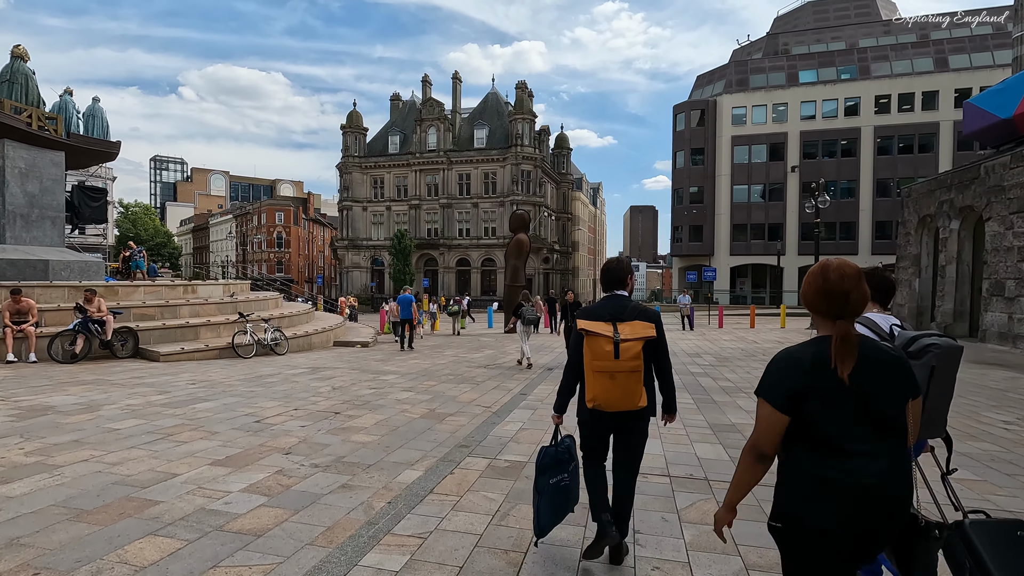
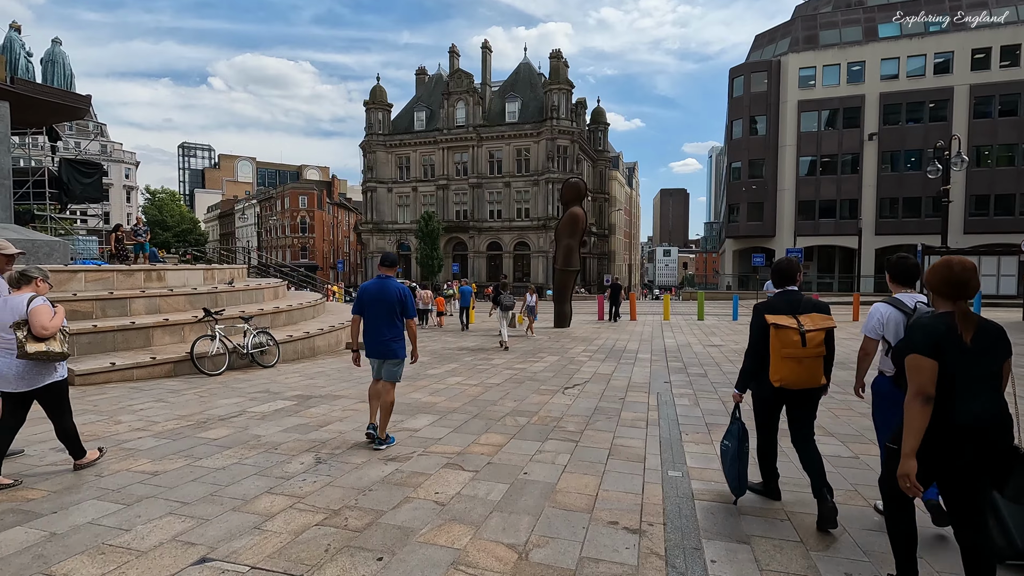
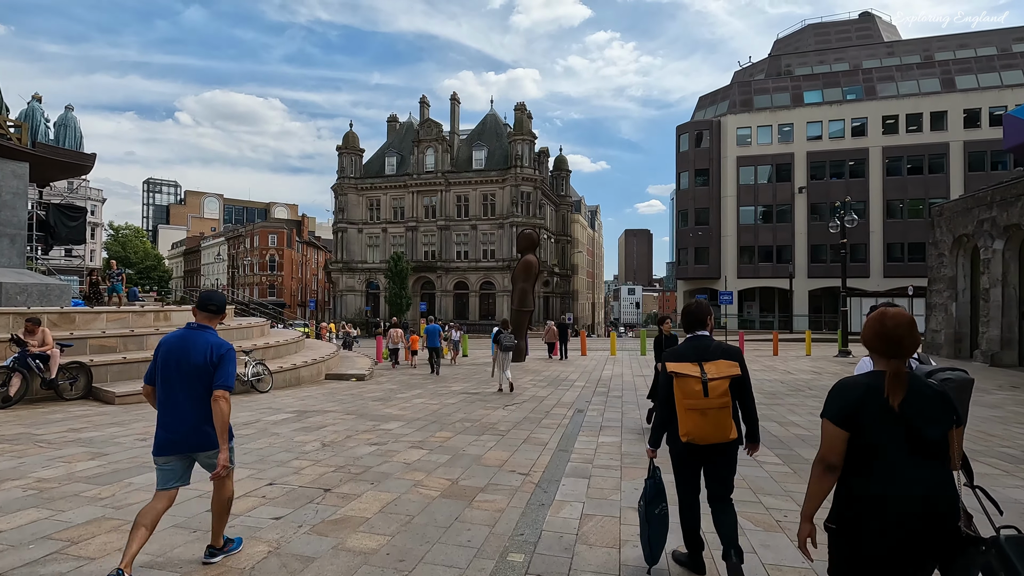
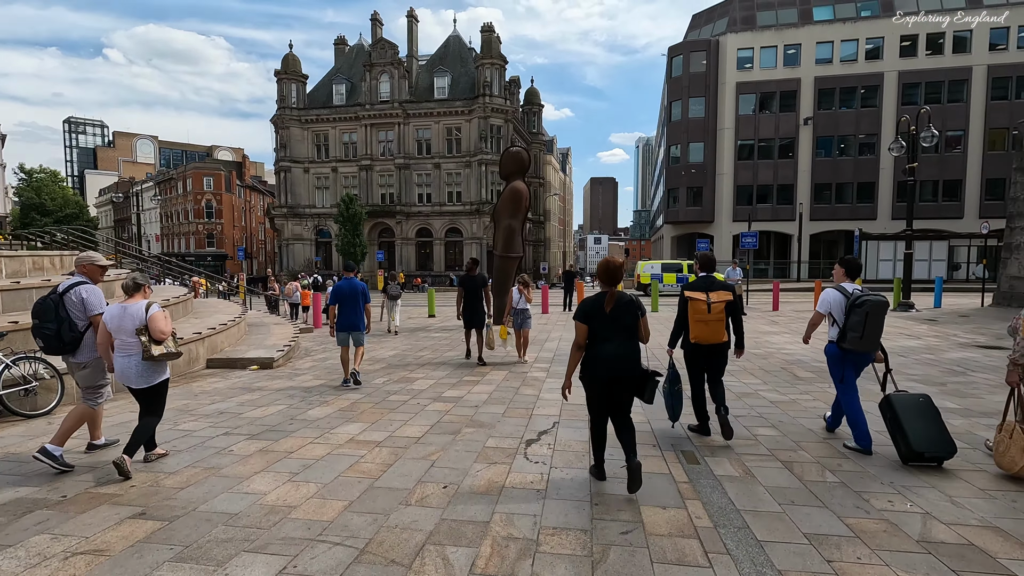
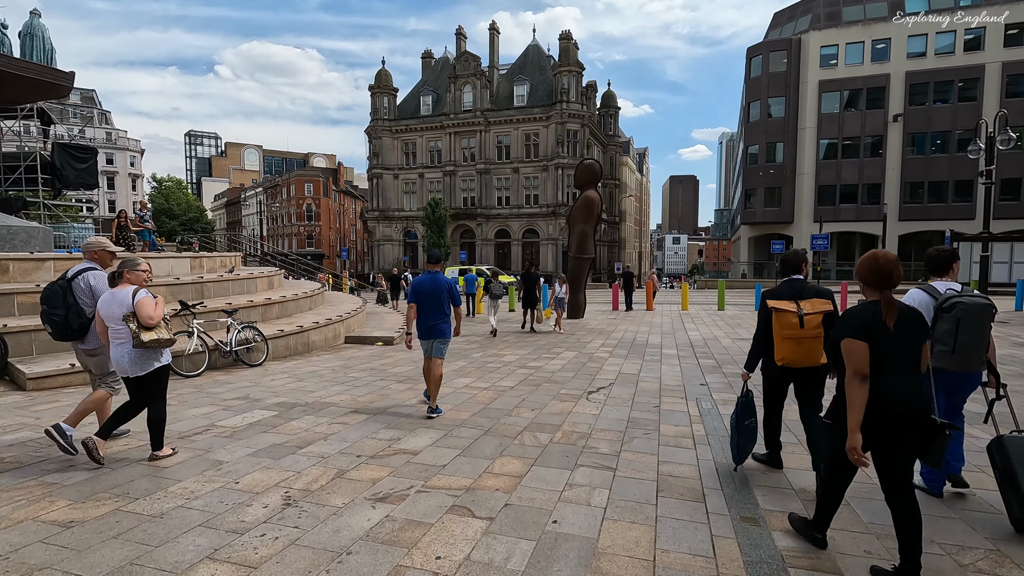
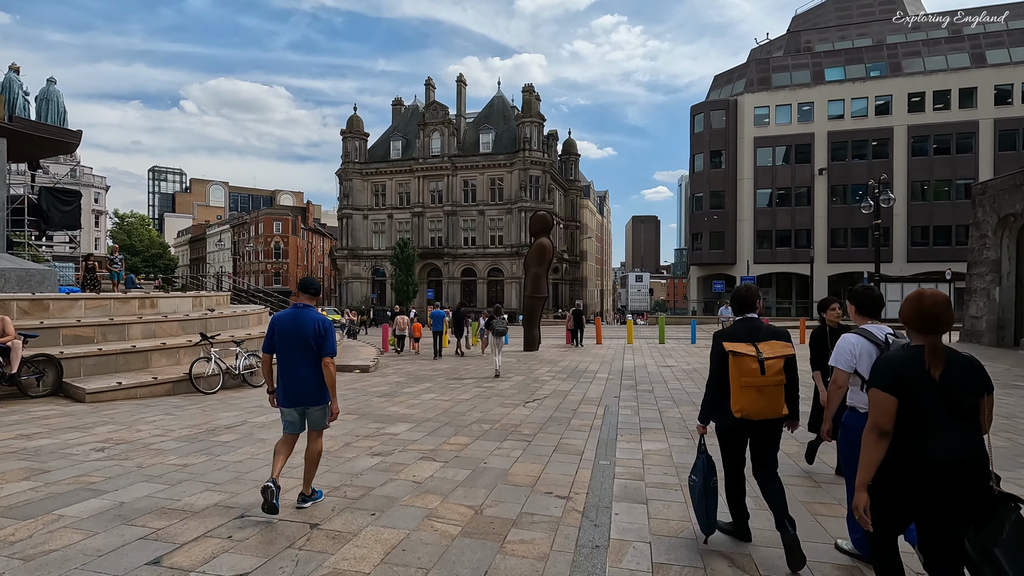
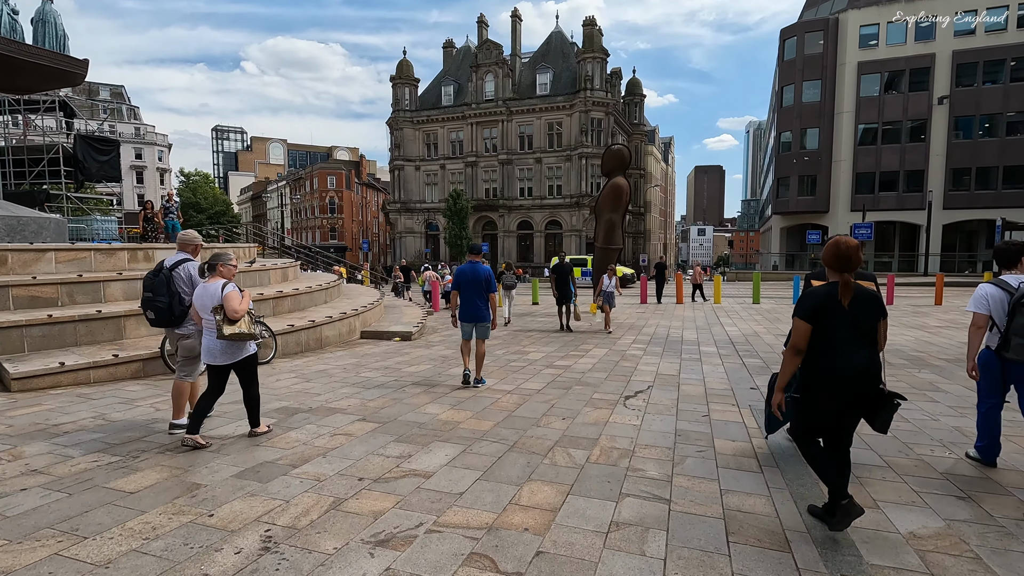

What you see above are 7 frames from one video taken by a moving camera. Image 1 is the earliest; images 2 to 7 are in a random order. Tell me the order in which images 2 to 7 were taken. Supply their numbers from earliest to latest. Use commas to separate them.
3, 6, 2, 5, 7, 4
